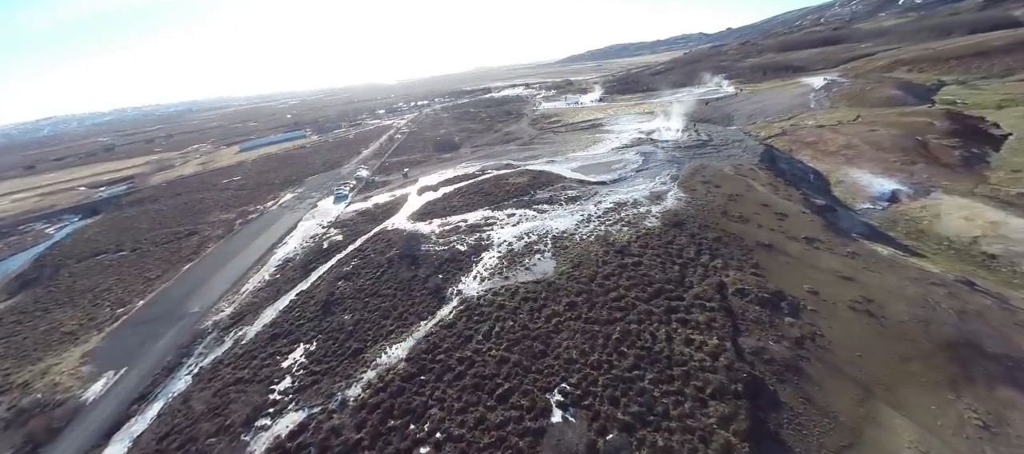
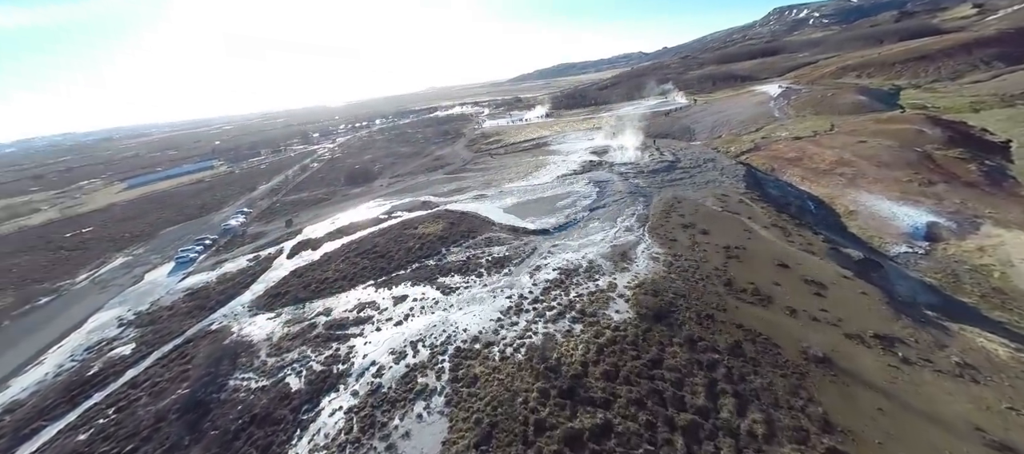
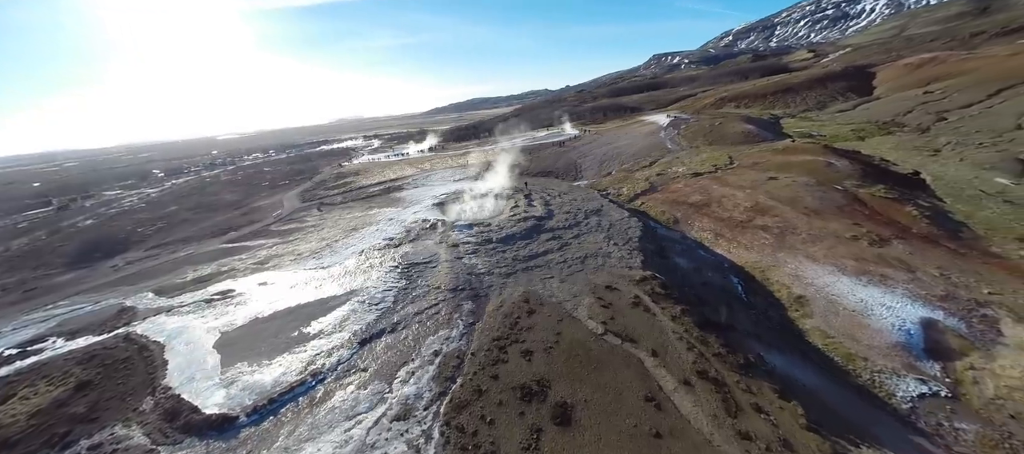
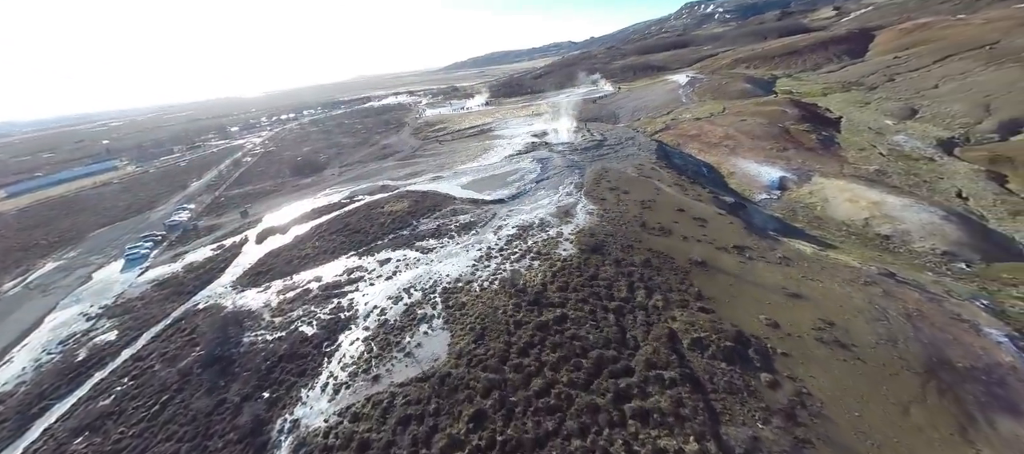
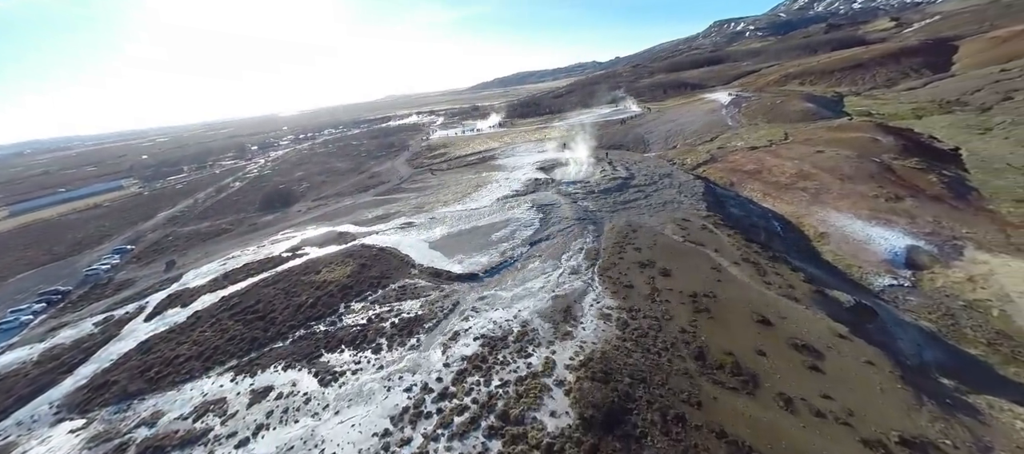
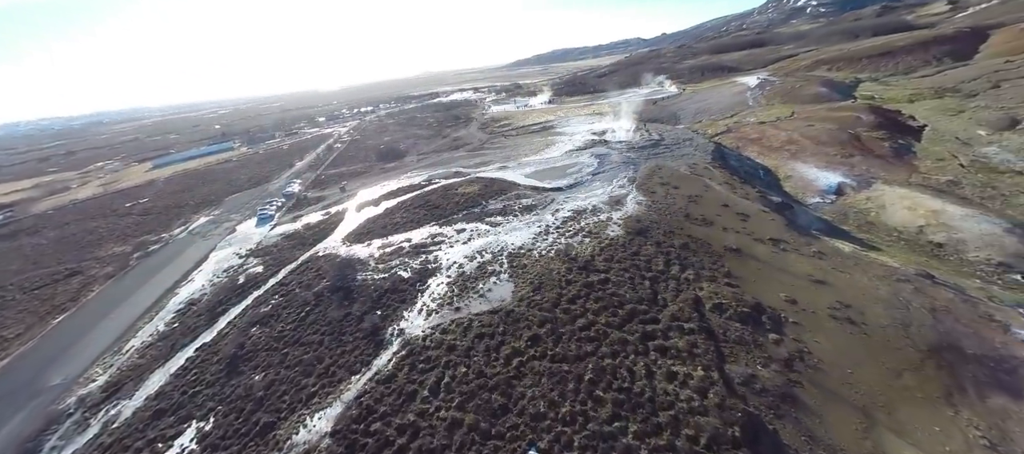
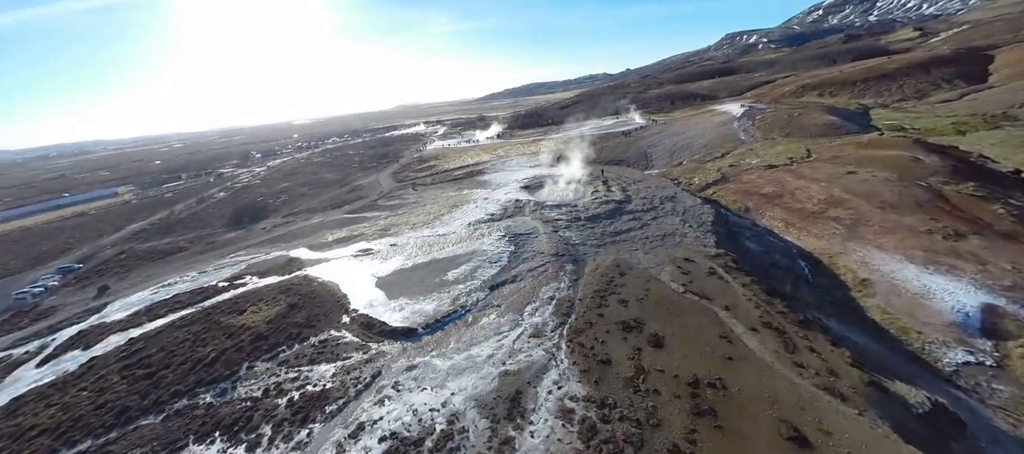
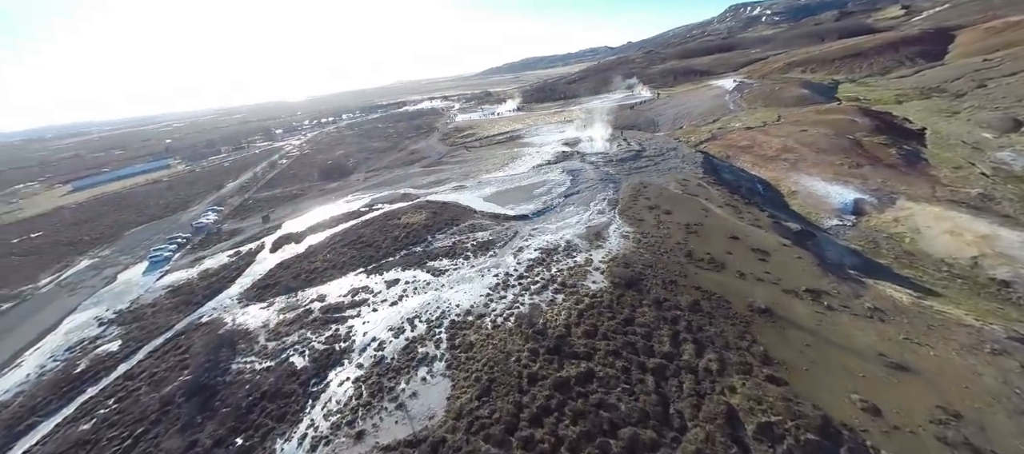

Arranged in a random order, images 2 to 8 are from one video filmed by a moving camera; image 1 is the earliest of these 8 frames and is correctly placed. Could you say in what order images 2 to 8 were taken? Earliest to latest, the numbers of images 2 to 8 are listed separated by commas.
6, 4, 8, 2, 5, 7, 3
